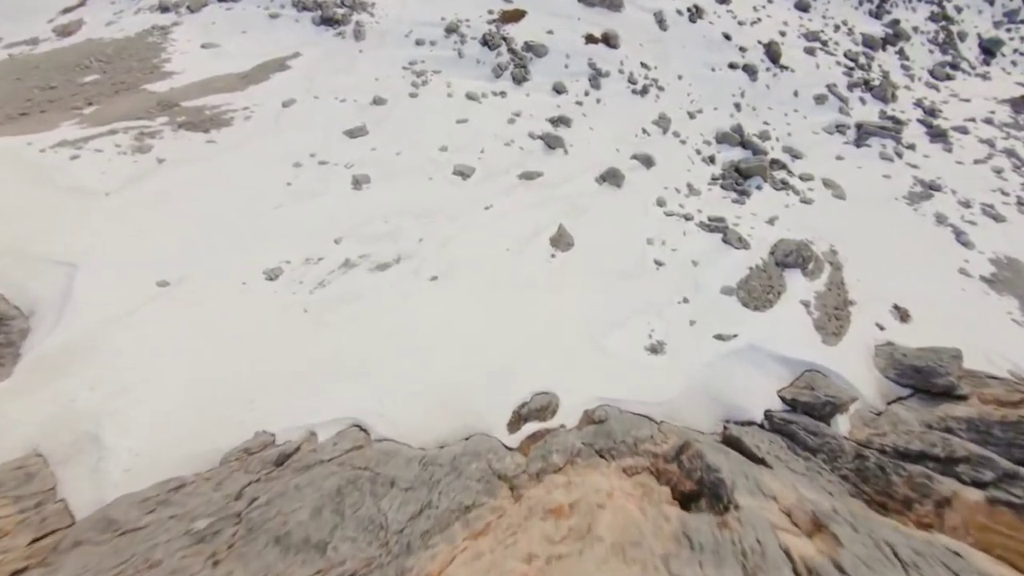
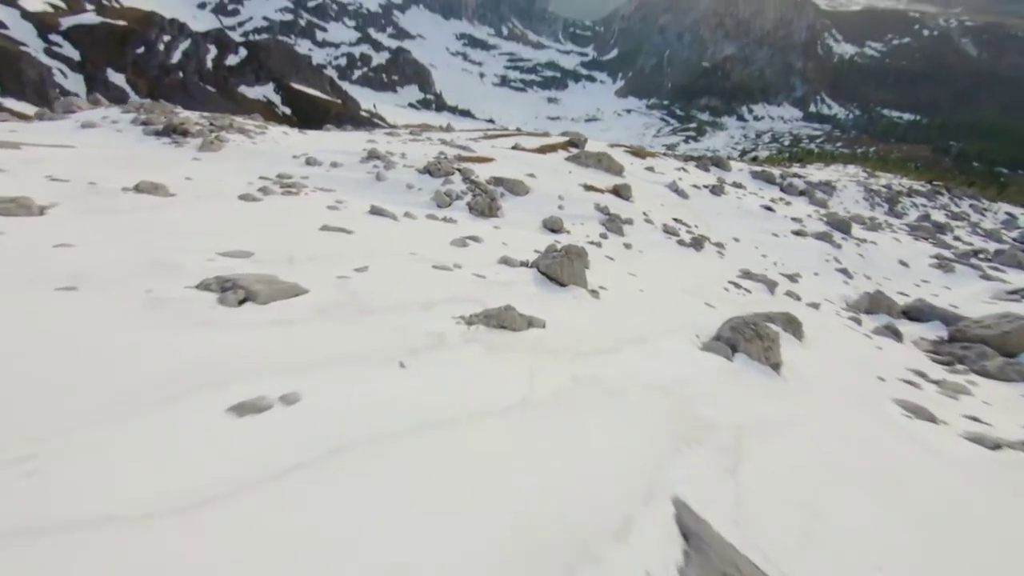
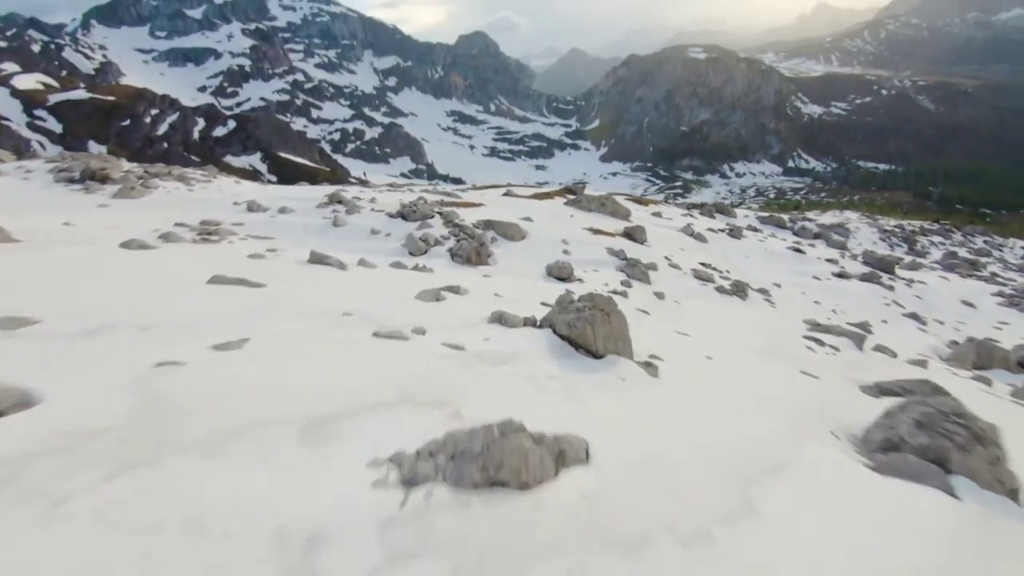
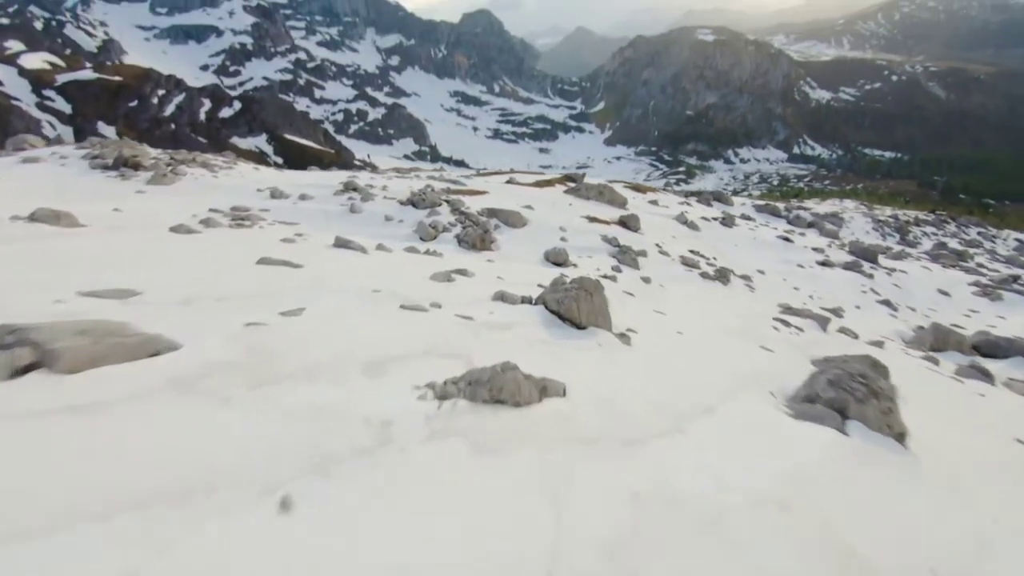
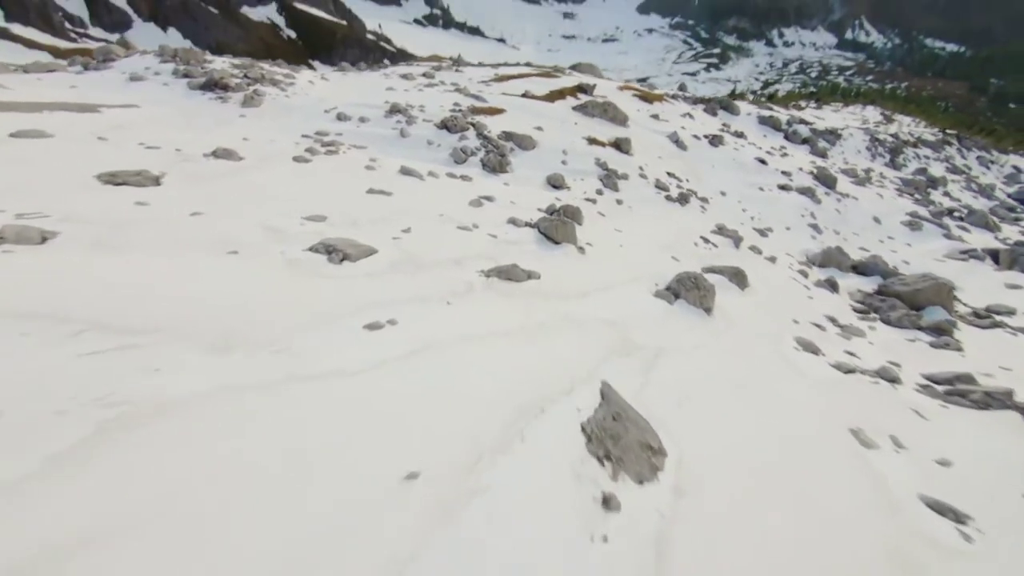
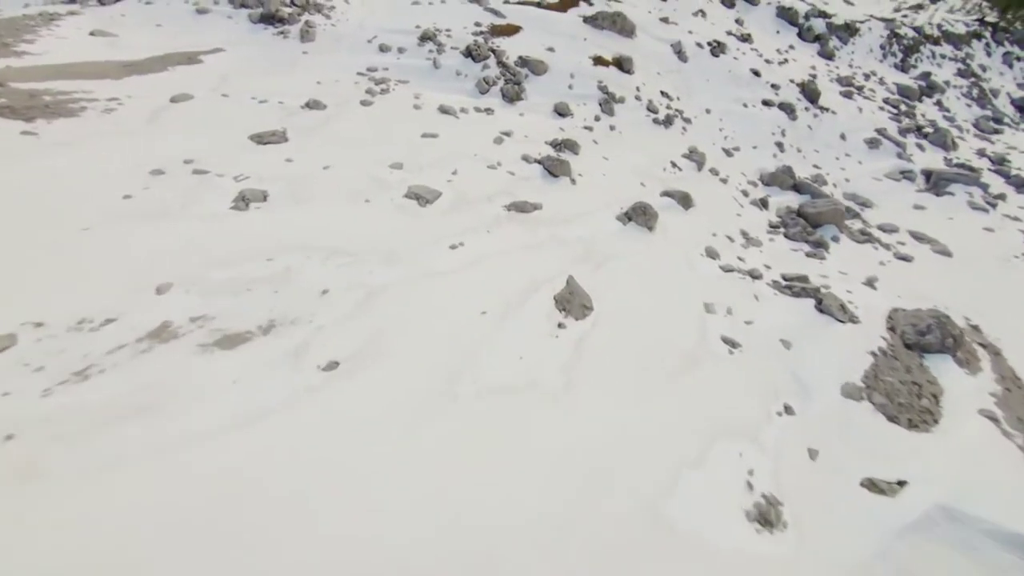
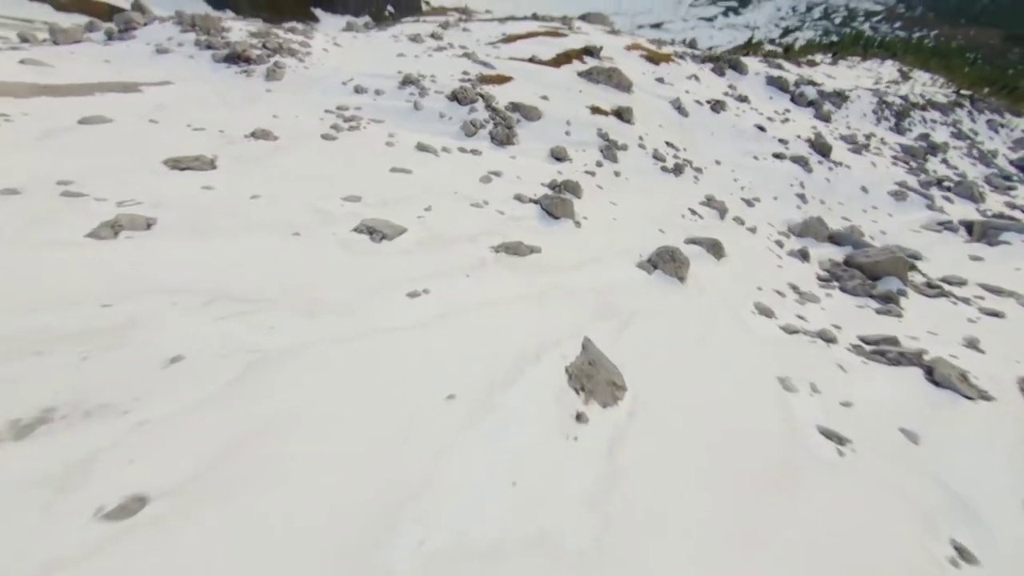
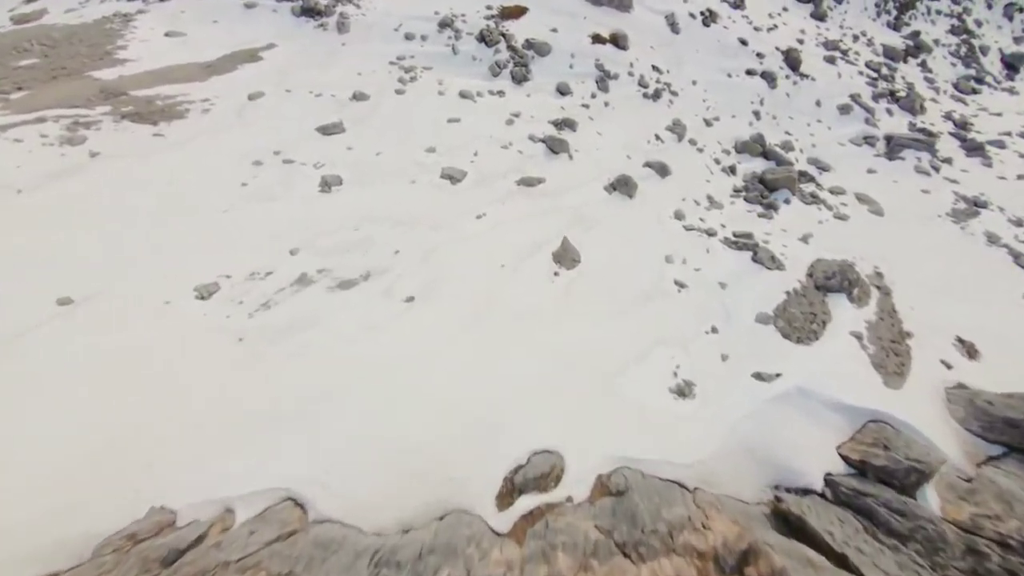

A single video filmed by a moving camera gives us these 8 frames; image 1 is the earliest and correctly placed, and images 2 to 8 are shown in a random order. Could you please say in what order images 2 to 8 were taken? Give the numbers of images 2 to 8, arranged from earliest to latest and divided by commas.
8, 6, 7, 5, 2, 4, 3
